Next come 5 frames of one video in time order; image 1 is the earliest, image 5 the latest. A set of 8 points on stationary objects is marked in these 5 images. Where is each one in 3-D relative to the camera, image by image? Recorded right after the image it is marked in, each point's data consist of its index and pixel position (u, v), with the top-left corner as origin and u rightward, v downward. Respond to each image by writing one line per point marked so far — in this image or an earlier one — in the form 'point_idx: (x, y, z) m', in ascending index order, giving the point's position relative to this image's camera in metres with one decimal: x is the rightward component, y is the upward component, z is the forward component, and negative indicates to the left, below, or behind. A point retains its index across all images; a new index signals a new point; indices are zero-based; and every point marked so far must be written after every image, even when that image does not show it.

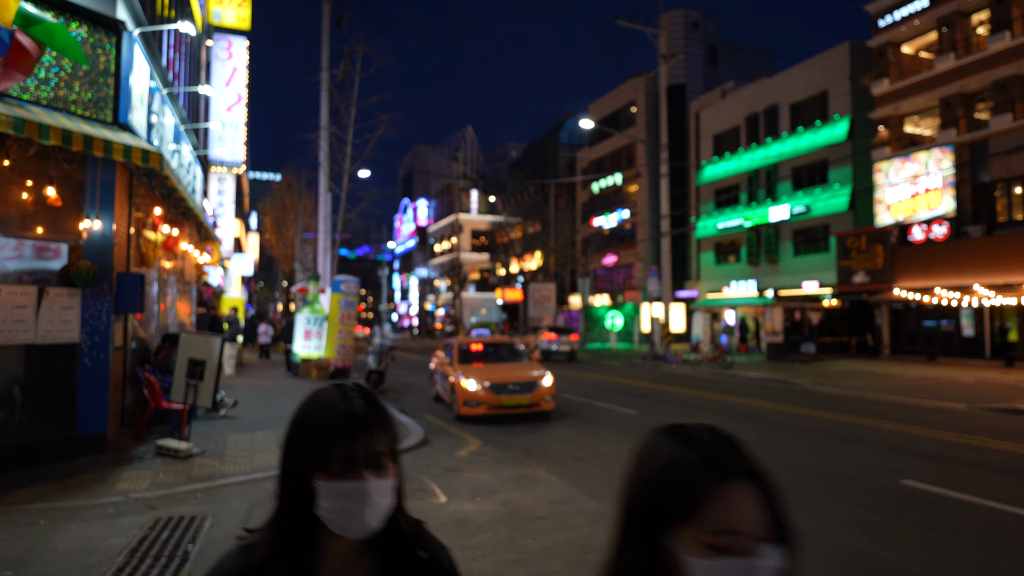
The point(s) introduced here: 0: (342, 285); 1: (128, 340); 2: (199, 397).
0: (-5.3, +0.1, +19.1) m
1: (-5.6, -0.8, +8.8) m
2: (-4.1, -1.5, +8.0) m
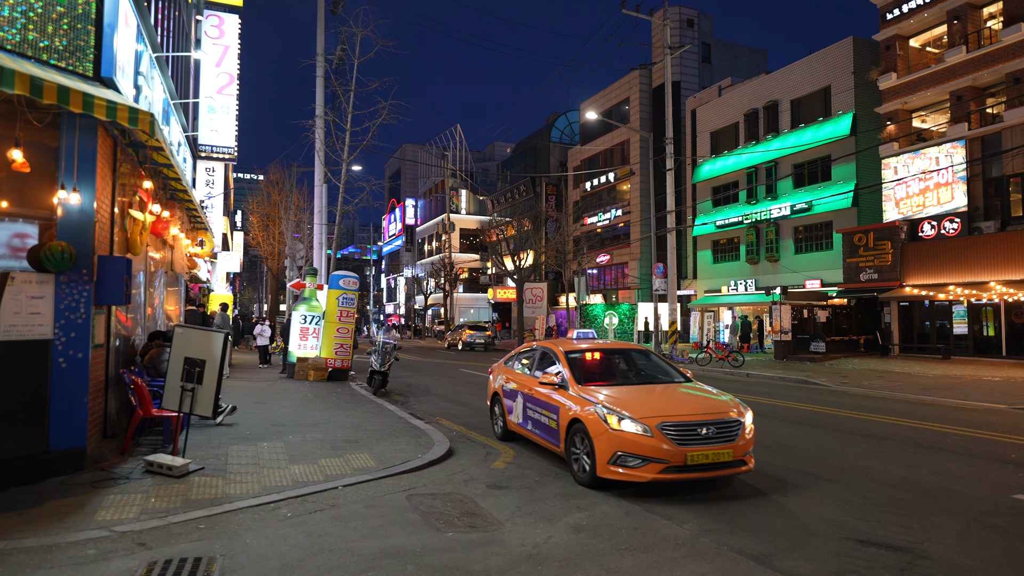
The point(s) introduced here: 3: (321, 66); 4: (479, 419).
0: (-5.1, +0.2, +17.9) m
1: (-5.0, -0.6, +7.5) m
2: (-3.5, -1.3, +6.8) m
3: (-6.3, +7.3, +19.9) m
4: (-0.7, -2.6, +12.1) m
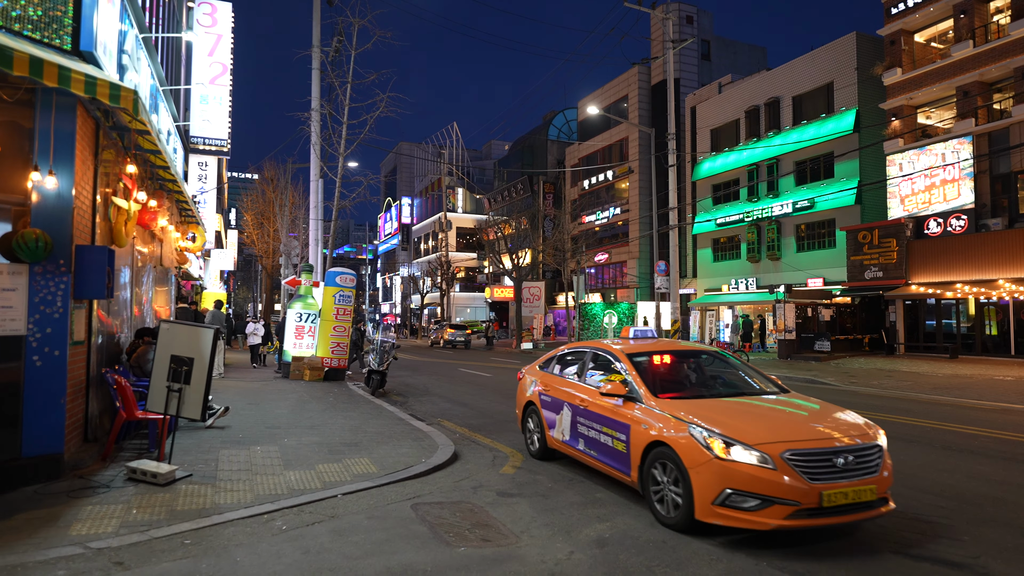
0: (-5.0, +0.3, +17.3) m
1: (-4.9, -0.5, +7.0) m
2: (-3.4, -1.2, +6.2) m
3: (-6.2, +7.4, +19.4) m
4: (-0.6, -2.6, +11.6) m
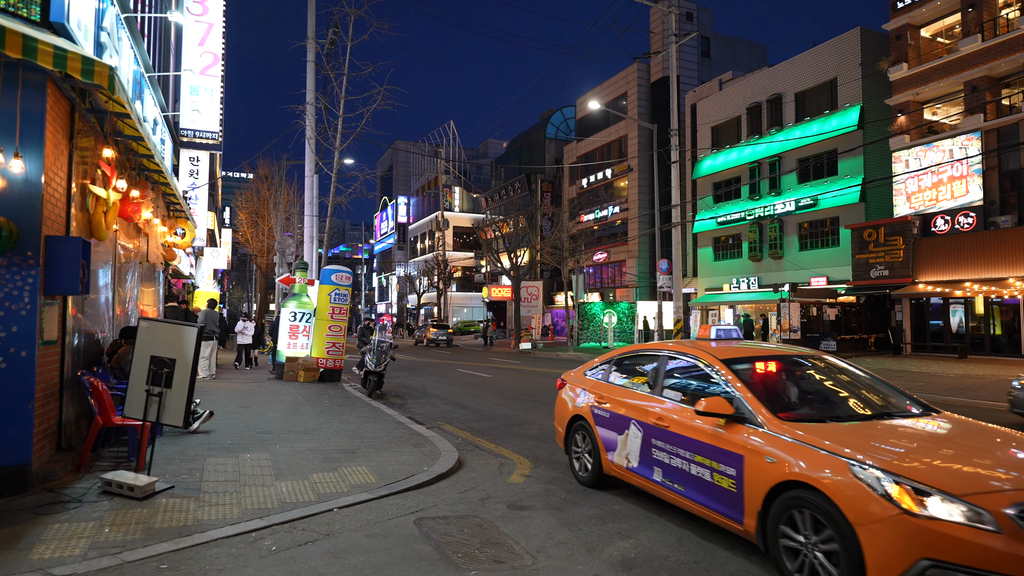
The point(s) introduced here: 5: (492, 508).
0: (-5.0, +0.4, +16.8) m
1: (-4.8, -0.5, +6.5) m
2: (-3.3, -1.2, +5.7) m
3: (-6.2, +7.5, +18.8) m
4: (-0.5, -2.5, +11.1) m
5: (-0.2, -2.1, +5.9) m
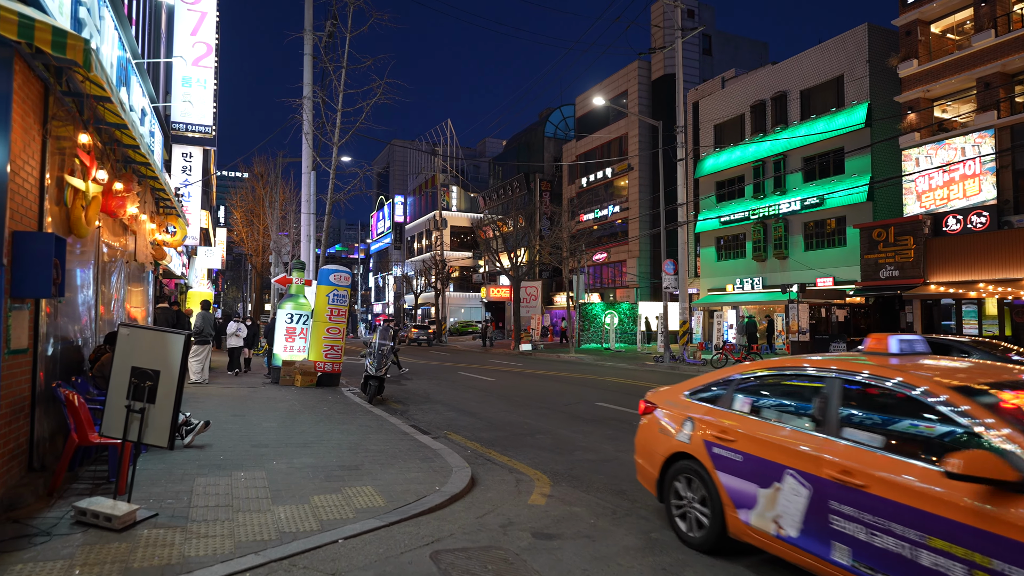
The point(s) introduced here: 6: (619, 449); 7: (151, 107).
0: (-4.8, +0.3, +16.1) m
1: (-4.5, -0.5, +5.8) m
2: (-3.1, -1.2, +5.1) m
3: (-6.1, +7.4, +18.2) m
4: (-0.3, -2.5, +10.5) m
5: (0.0, -2.2, +5.3) m
6: (+1.6, -2.4, +9.1) m
7: (-6.6, +3.3, +11.0) m
